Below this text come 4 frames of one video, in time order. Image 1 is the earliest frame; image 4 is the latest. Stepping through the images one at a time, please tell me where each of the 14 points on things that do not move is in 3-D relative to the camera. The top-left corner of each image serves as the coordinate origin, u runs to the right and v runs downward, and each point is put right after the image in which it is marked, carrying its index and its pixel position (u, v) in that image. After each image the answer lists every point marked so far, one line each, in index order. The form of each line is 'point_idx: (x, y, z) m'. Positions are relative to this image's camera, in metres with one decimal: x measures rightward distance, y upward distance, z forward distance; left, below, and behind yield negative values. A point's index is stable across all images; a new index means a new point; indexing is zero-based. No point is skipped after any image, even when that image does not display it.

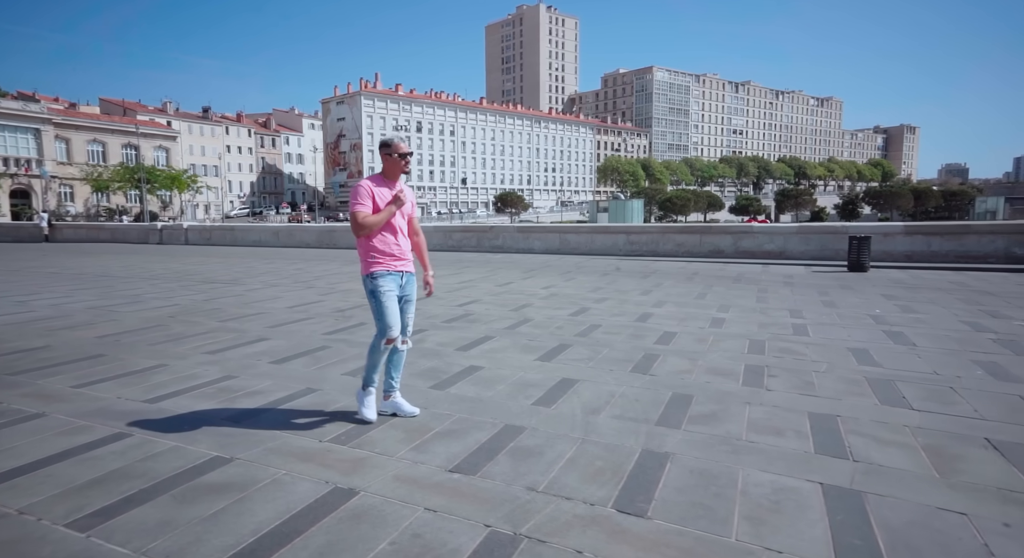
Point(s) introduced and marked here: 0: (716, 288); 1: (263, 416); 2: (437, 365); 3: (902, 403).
0: (+3.7, -0.2, +10.9) m
1: (-1.7, -0.9, +4.0) m
2: (-0.7, -0.8, +5.5) m
3: (+2.4, -0.8, +3.8) m
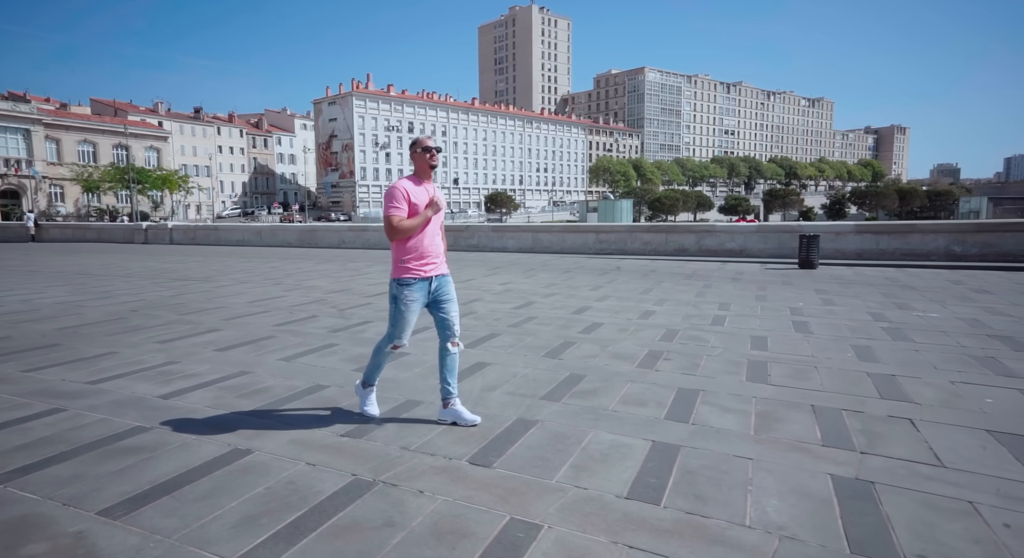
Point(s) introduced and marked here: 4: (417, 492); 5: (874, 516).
0: (+2.9, -0.1, +11.4) m
1: (-2.4, -0.8, +4.4) m
2: (-1.4, -0.7, +5.9) m
3: (+1.8, -0.7, +4.3) m
4: (-0.4, -0.9, +2.6) m
5: (+1.3, -0.9, +2.2) m
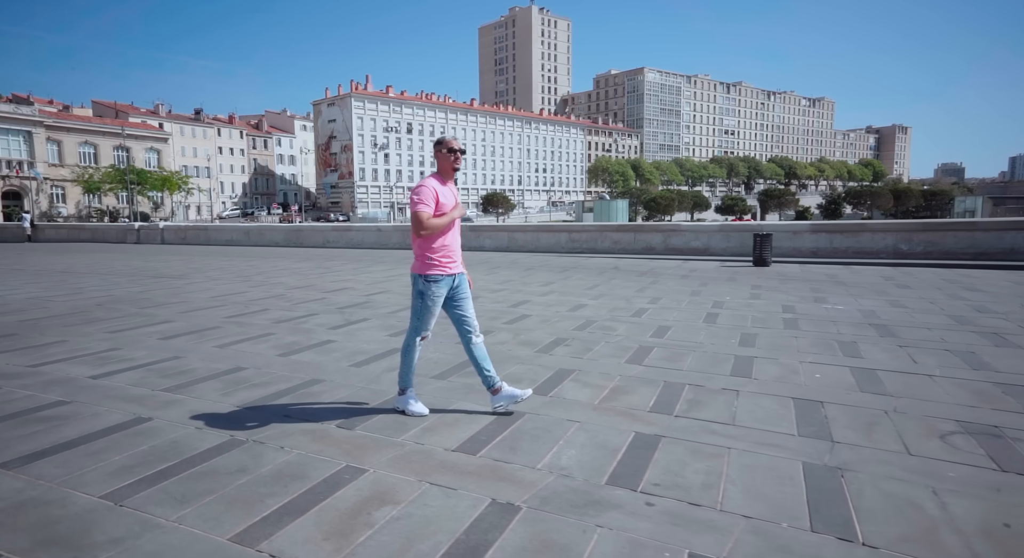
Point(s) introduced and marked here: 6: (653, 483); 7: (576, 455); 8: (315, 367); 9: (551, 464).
0: (+2.0, 0.0, +11.9) m
1: (-3.1, -0.8, +4.8) m
2: (-2.2, -0.6, +6.3) m
3: (+1.0, -0.6, +4.7) m
4: (-1.2, -0.8, +3.0) m
5: (+0.6, -0.8, +2.7) m
6: (+0.6, -0.8, +2.4) m
7: (+0.3, -0.8, +2.7) m
8: (-1.6, -0.7, +4.9) m
9: (+0.2, -0.8, +2.6) m
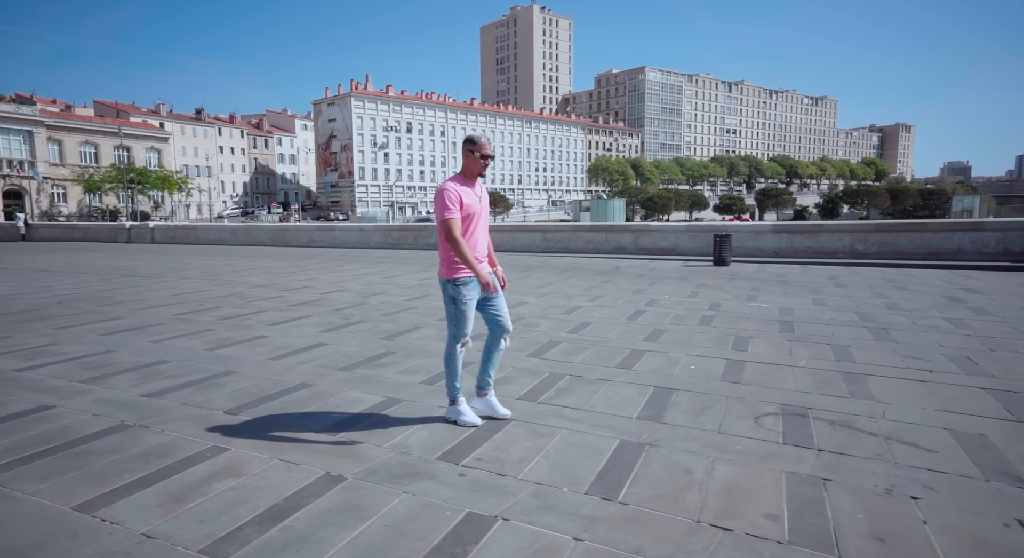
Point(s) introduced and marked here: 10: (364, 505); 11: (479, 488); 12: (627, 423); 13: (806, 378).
0: (+1.2, 0.0, +12.2) m
1: (-3.9, -0.7, +5.0) m
2: (-3.0, -0.6, +6.5) m
3: (+0.2, -0.6, +5.0) m
4: (-1.9, -0.8, +3.2) m
5: (-0.1, -0.8, +2.9) m
6: (-0.2, -0.8, +2.7) m
7: (-0.4, -0.8, +3.0) m
8: (-2.3, -0.7, +5.1) m
9: (-0.5, -0.8, +2.9) m
10: (-0.5, -0.8, +2.2) m
11: (-0.1, -0.8, +2.3) m
12: (+0.6, -0.7, +3.1) m
13: (+1.8, -0.6, +3.7) m
